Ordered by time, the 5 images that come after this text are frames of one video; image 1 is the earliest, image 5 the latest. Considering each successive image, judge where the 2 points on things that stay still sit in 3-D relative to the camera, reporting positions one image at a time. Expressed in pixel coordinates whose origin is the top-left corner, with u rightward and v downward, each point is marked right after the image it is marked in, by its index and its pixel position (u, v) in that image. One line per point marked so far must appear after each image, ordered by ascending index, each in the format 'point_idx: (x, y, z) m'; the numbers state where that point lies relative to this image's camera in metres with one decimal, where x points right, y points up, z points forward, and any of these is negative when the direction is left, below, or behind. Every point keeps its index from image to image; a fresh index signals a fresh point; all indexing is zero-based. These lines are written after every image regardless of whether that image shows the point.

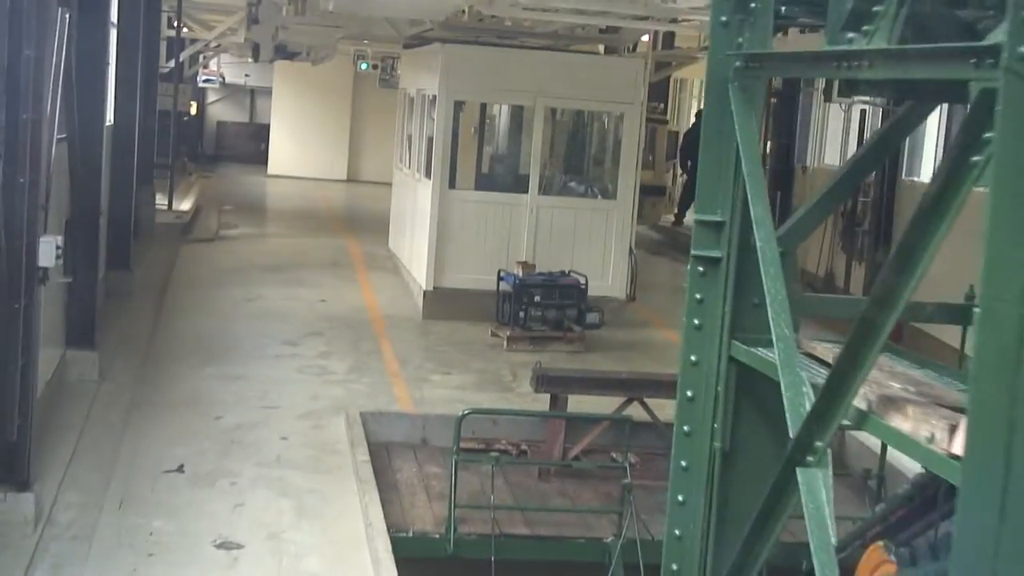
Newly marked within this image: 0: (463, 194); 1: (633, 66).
0: (-0.4, +0.7, +10.3) m
1: (+1.0, +1.8, +10.2) m
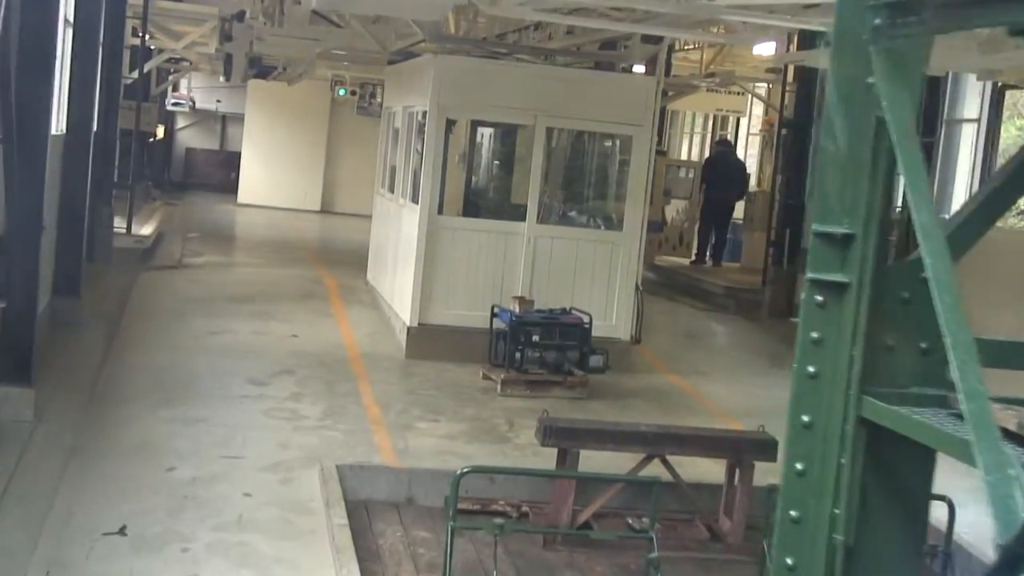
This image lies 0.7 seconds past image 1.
0: (-0.4, +0.5, +9.3) m
1: (+1.0, +1.5, +9.3) m
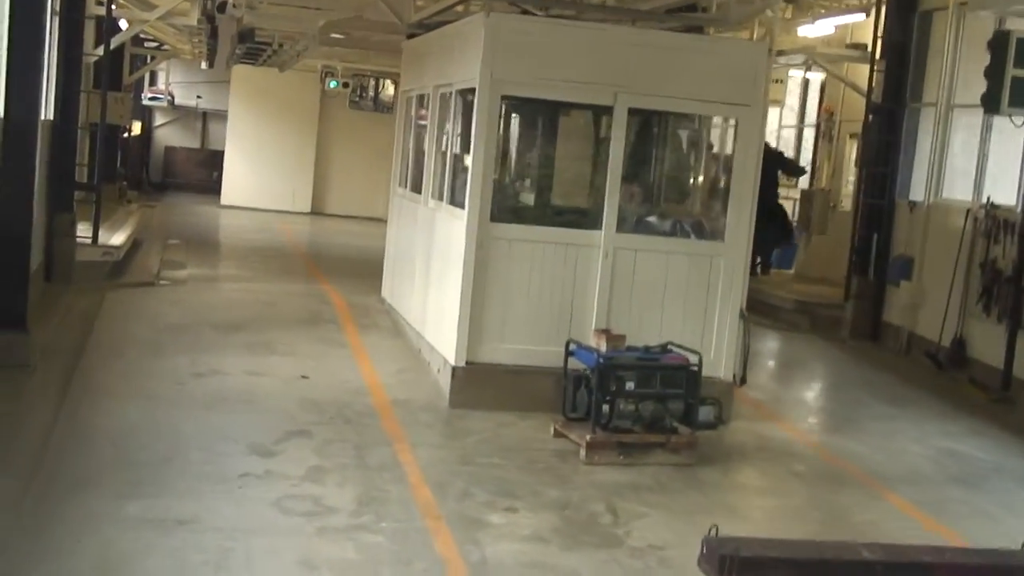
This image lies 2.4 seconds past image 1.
0: (0.0, +0.3, +7.2) m
1: (+1.4, +1.3, +7.3) m
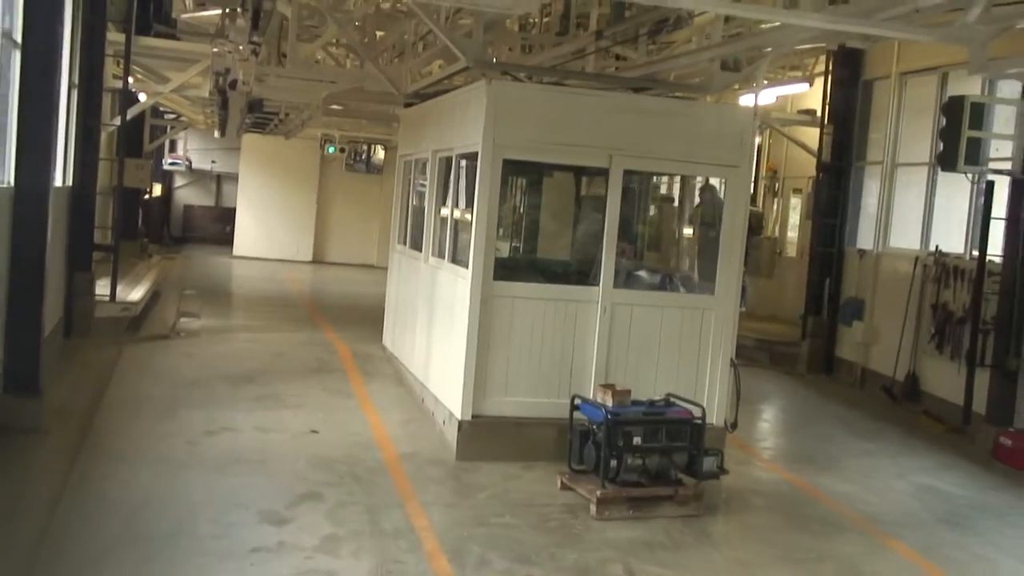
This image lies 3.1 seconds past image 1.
0: (0.0, 0.0, +7.4) m
1: (+1.3, +1.0, +7.5) m
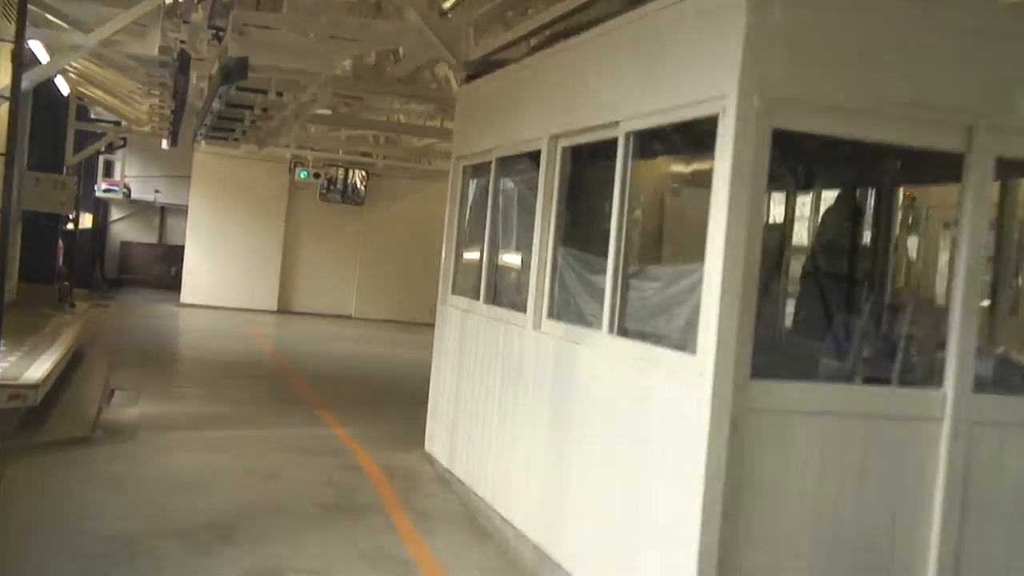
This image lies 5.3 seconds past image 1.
0: (+0.8, -0.3, +3.6) m
1: (+2.1, +0.7, +3.8) m
